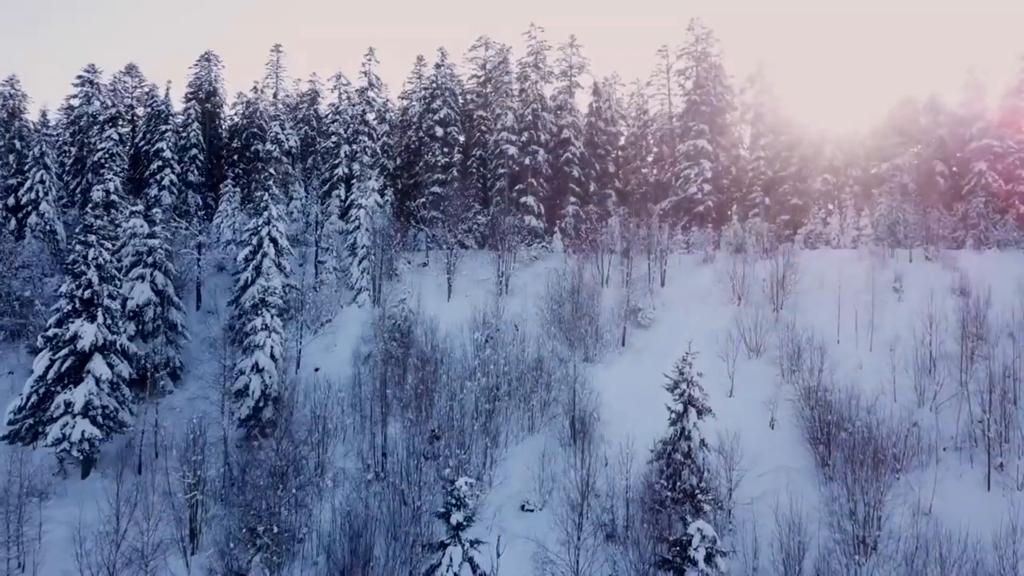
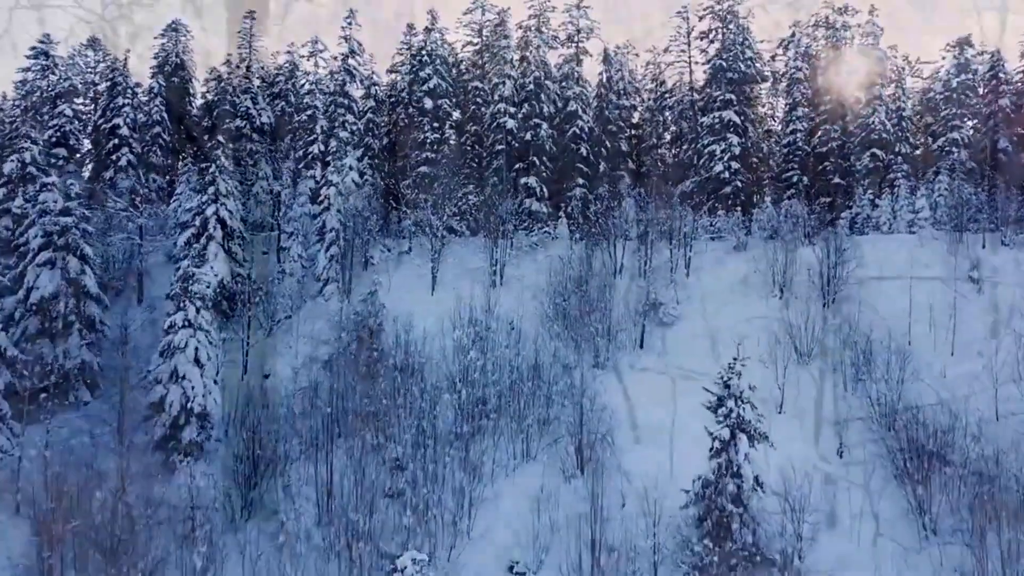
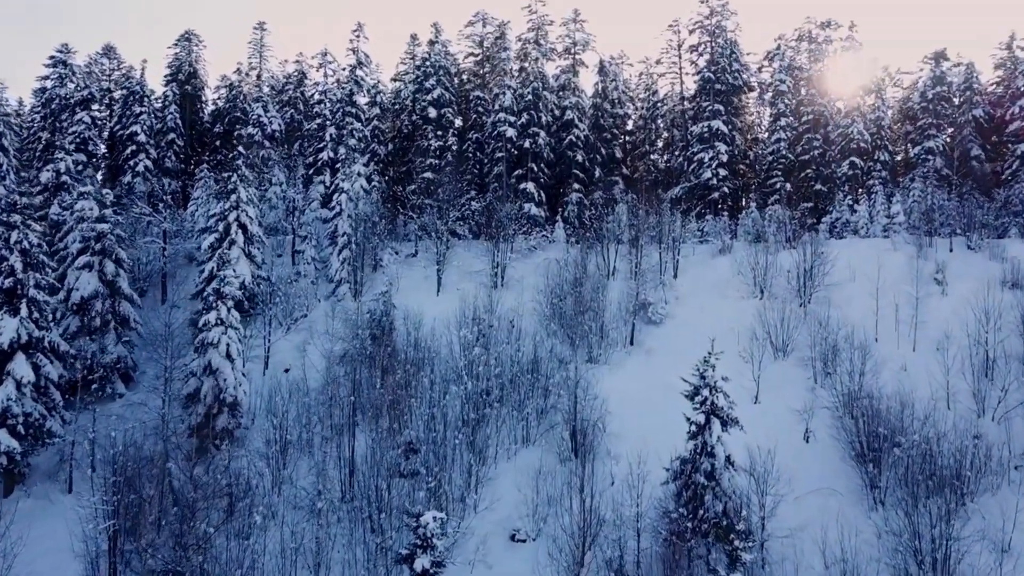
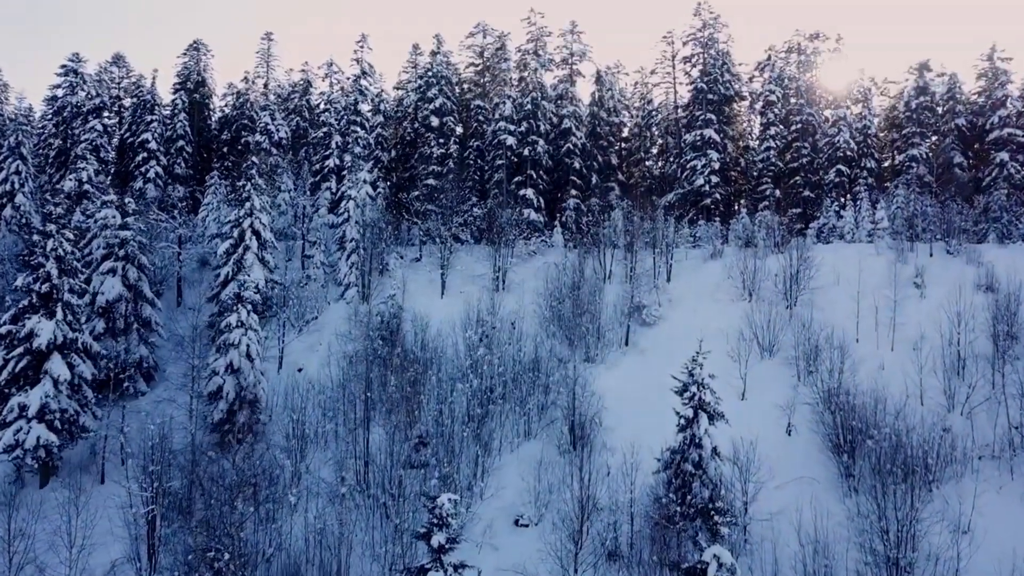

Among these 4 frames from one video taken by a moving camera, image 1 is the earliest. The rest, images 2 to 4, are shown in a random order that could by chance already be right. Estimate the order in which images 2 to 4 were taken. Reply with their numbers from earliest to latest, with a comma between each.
4, 3, 2
